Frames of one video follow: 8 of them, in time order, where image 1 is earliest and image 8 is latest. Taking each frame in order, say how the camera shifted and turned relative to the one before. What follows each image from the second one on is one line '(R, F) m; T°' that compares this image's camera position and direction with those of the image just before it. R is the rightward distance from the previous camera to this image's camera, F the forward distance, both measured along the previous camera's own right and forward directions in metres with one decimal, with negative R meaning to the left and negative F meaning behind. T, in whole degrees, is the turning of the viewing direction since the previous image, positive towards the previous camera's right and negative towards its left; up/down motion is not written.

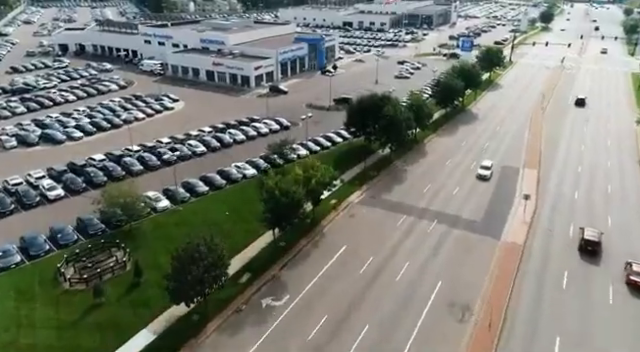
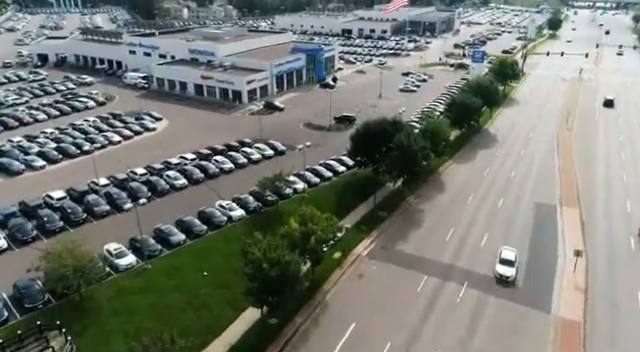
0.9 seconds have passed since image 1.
(-0.1, +6.6) m; 0°
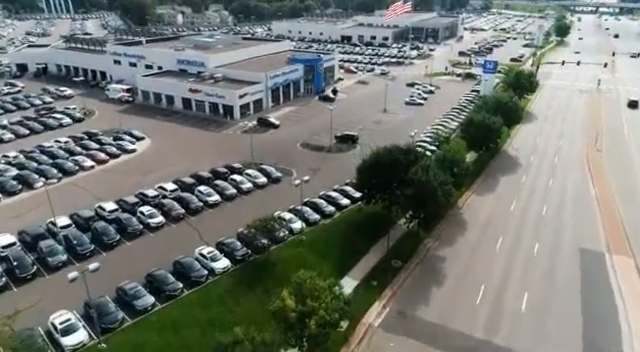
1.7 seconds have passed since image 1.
(-0.1, +5.9) m; 0°
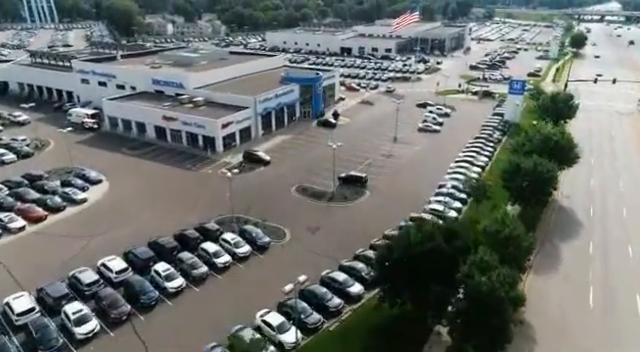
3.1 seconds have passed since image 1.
(-0.2, +10.3) m; 0°
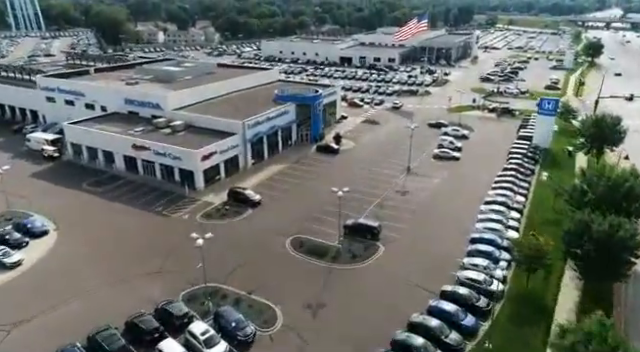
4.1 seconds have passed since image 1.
(-0.2, +8.5) m; 0°
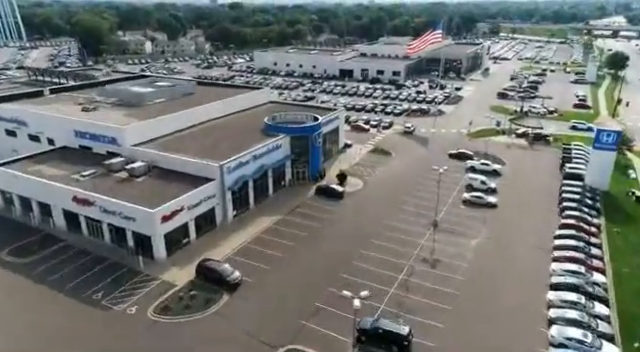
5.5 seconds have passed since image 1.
(-0.3, +10.7) m; 0°
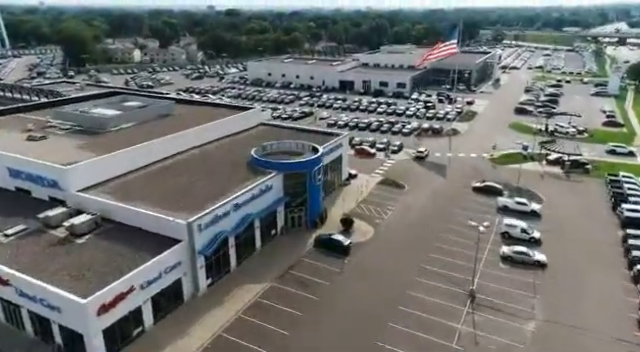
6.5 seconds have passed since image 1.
(-0.2, +8.8) m; 0°
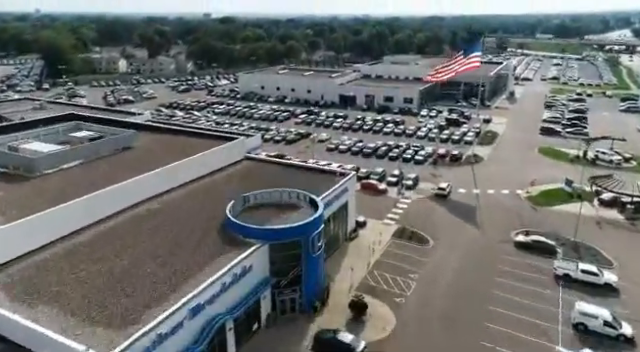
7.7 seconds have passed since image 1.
(-0.2, +10.2) m; 0°
